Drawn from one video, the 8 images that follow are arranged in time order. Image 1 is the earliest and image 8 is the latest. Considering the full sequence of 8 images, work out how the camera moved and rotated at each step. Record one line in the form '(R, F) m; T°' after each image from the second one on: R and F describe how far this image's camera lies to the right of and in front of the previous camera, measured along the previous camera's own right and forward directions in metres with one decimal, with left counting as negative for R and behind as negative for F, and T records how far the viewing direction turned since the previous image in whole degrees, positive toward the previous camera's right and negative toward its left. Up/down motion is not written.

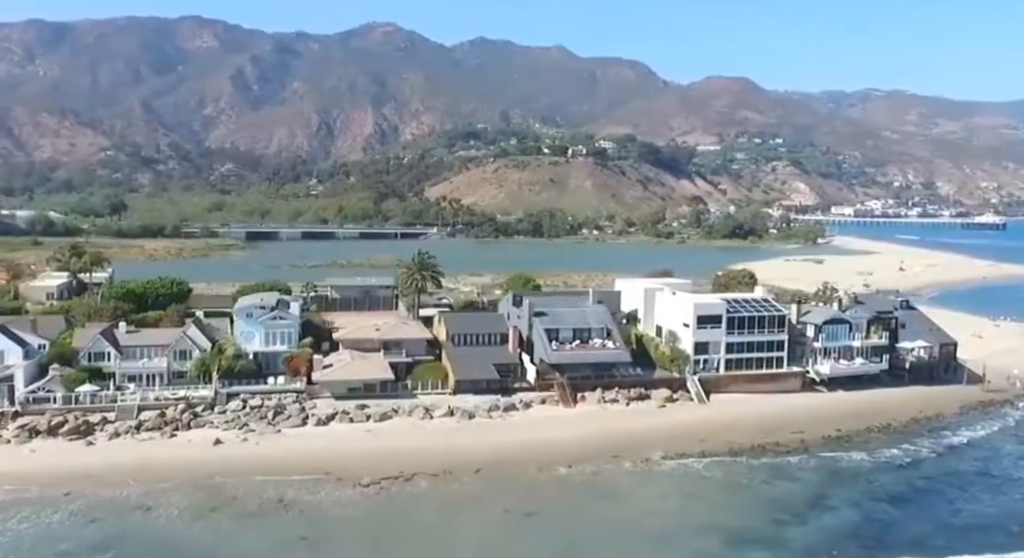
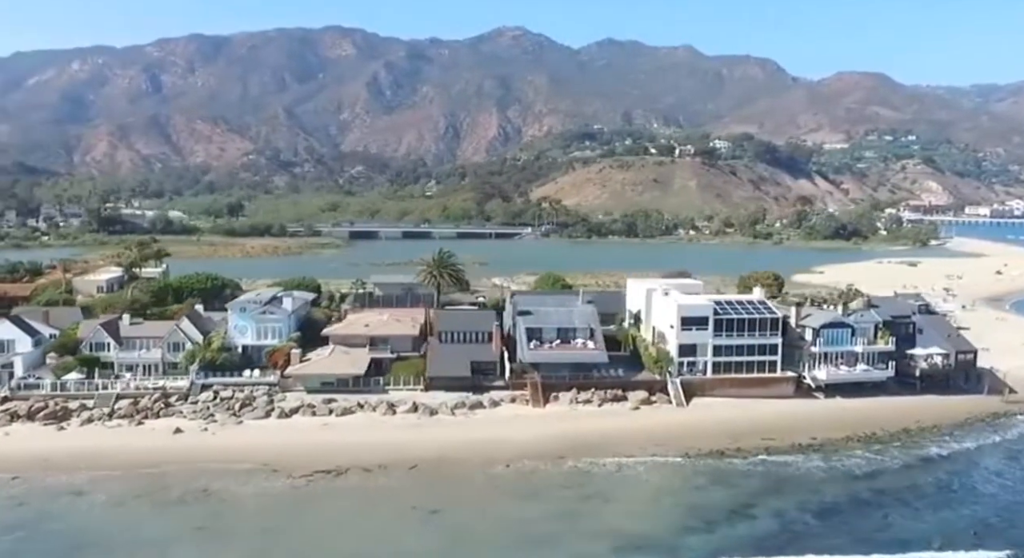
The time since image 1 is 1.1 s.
(+5.4, +0.7) m; -6°
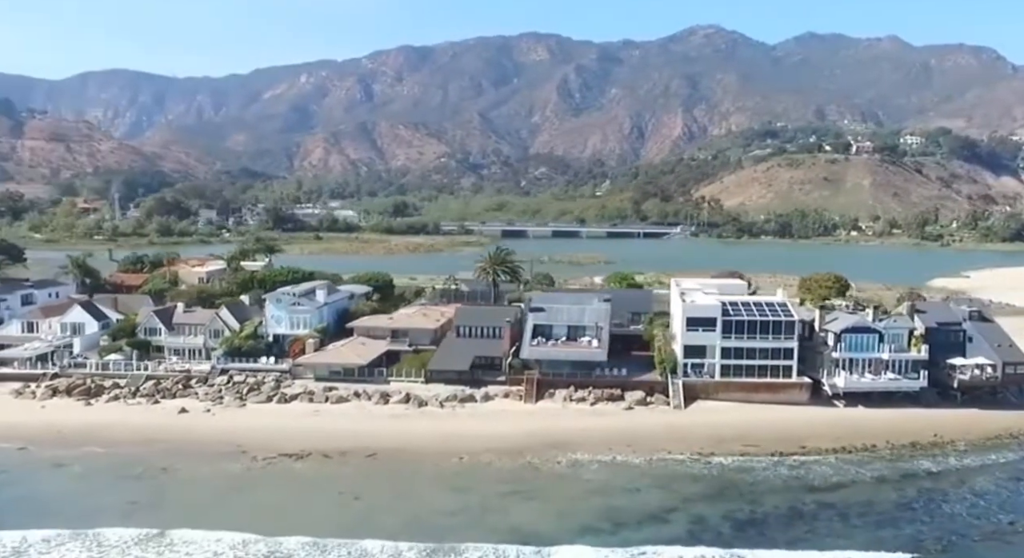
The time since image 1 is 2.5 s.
(+6.7, +0.3) m; -10°
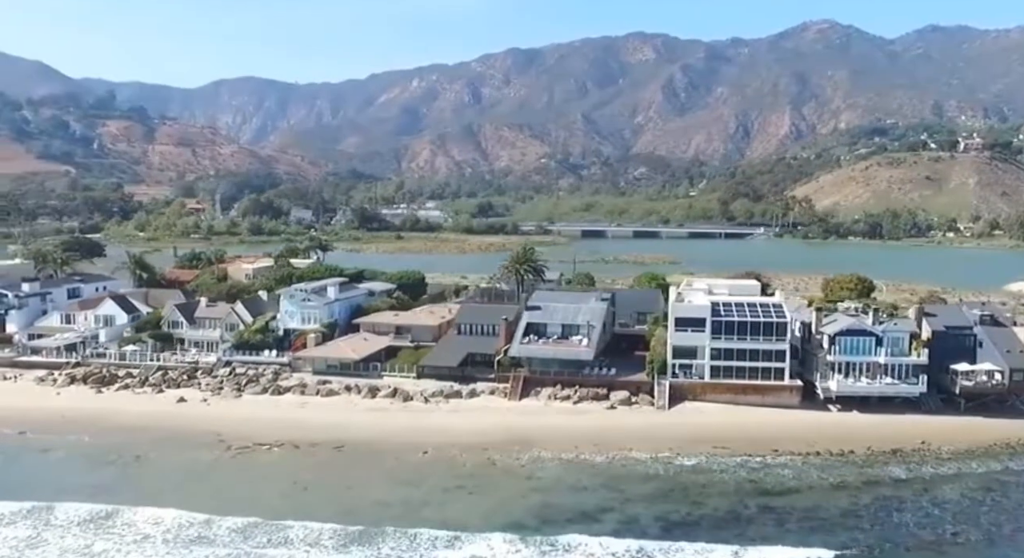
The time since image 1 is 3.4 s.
(+4.2, -0.2) m; -5°
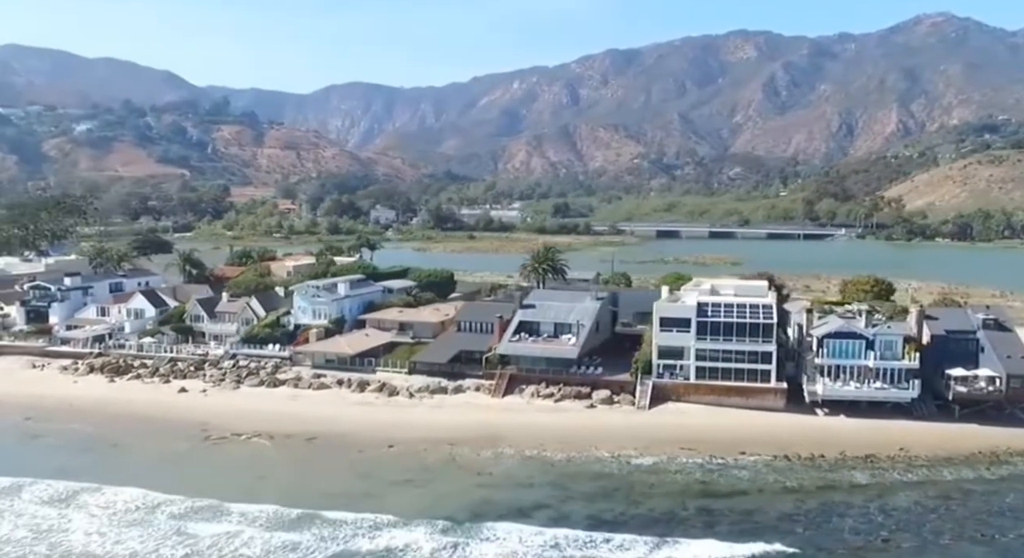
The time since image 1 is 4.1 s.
(+4.1, -0.3) m; -5°
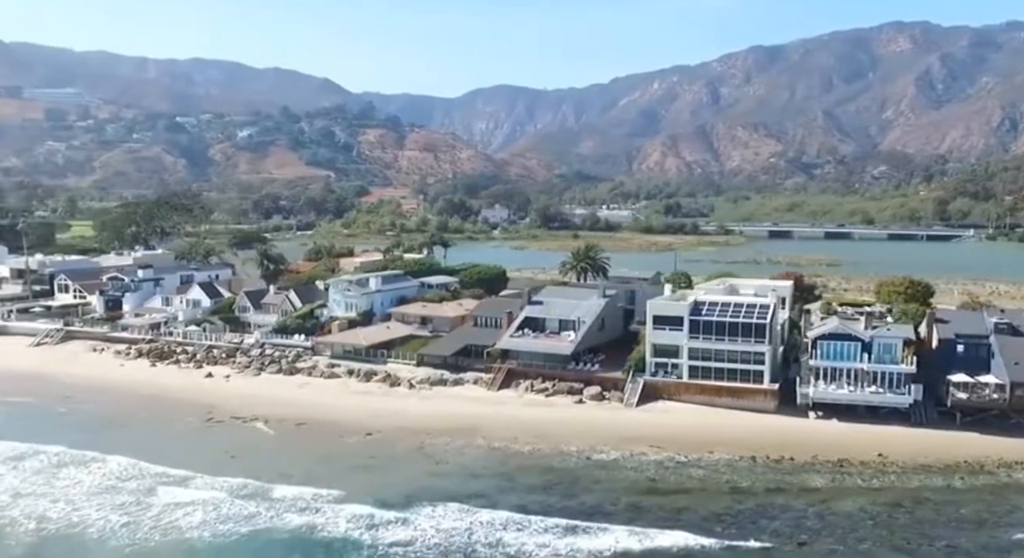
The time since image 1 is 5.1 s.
(+5.3, -0.6) m; -7°
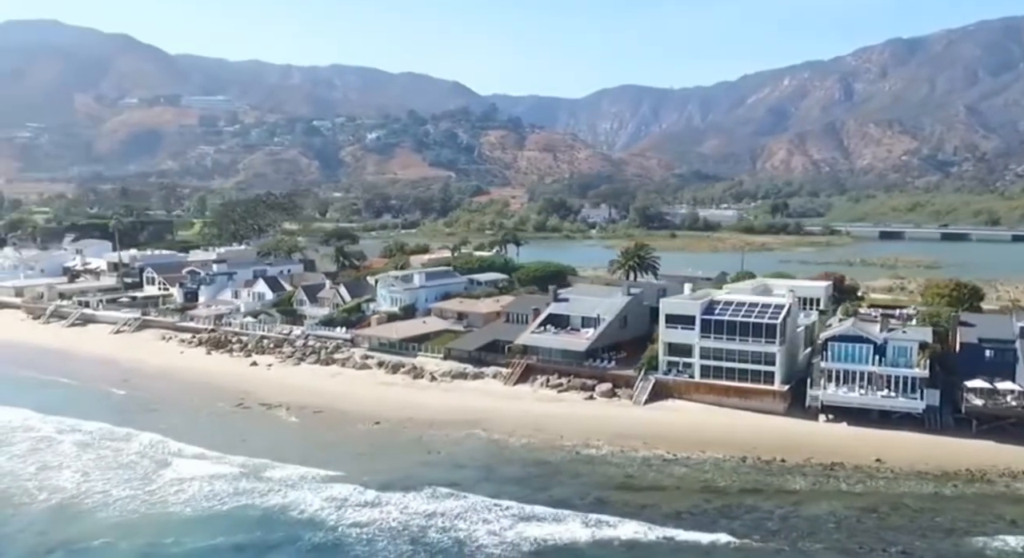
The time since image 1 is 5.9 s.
(+4.1, -0.8) m; -7°
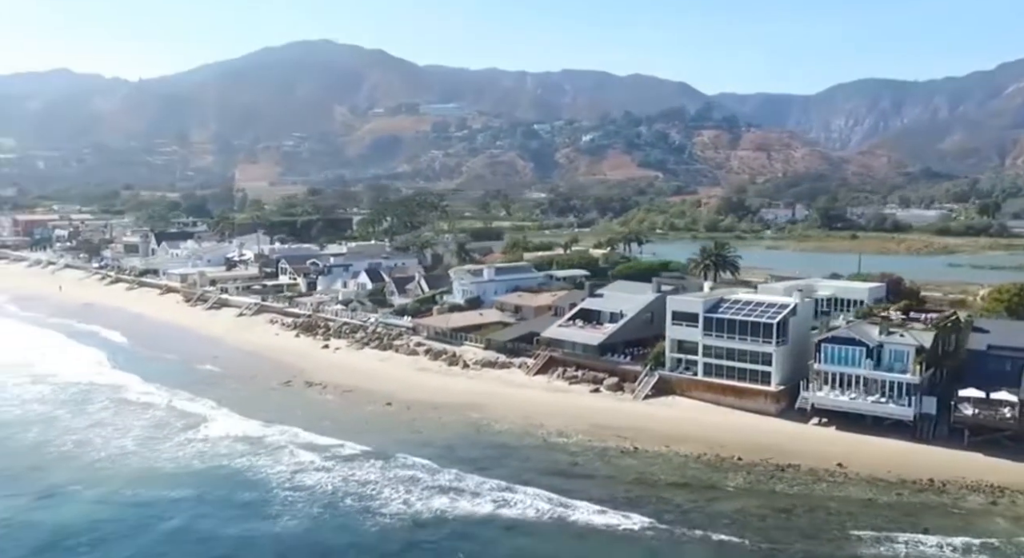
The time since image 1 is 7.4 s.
(+8.2, -1.5) m; -13°
